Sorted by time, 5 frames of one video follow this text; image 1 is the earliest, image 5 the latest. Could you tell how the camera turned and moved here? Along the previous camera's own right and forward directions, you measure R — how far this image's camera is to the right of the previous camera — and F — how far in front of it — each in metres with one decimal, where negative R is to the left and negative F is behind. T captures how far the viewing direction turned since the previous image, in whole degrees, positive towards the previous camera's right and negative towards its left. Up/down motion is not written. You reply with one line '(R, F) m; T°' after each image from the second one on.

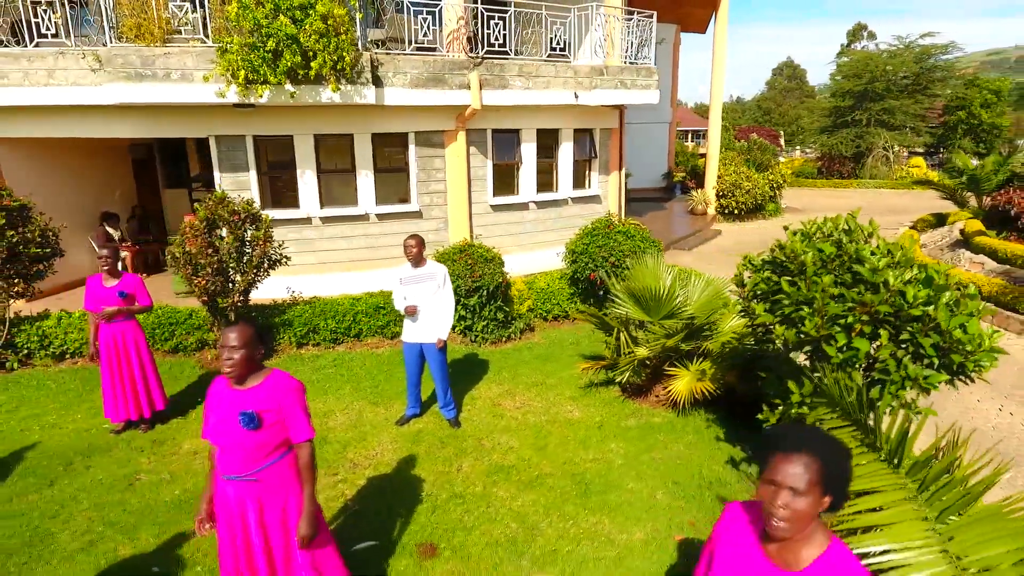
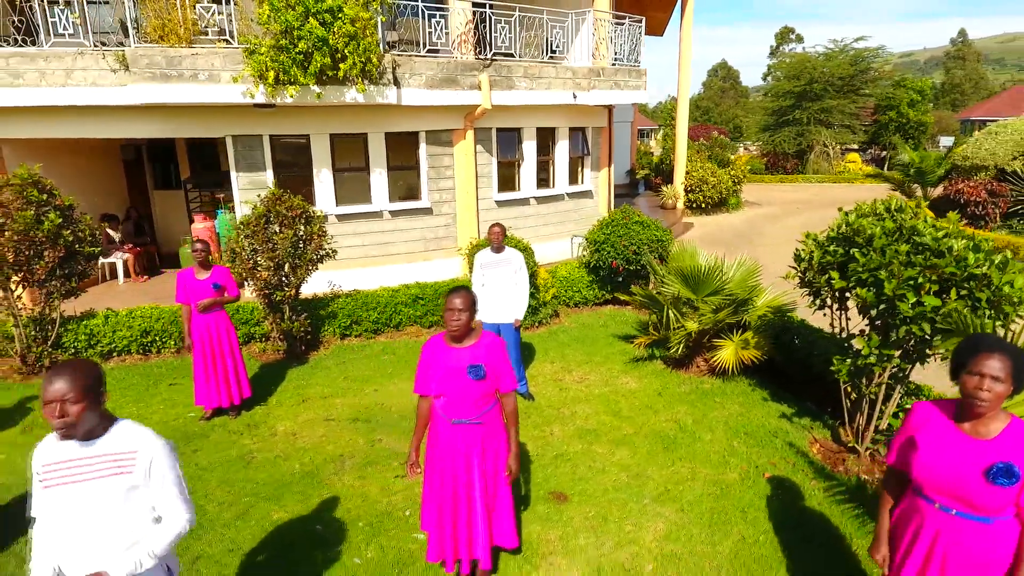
(-1.3, -0.5) m; +5°
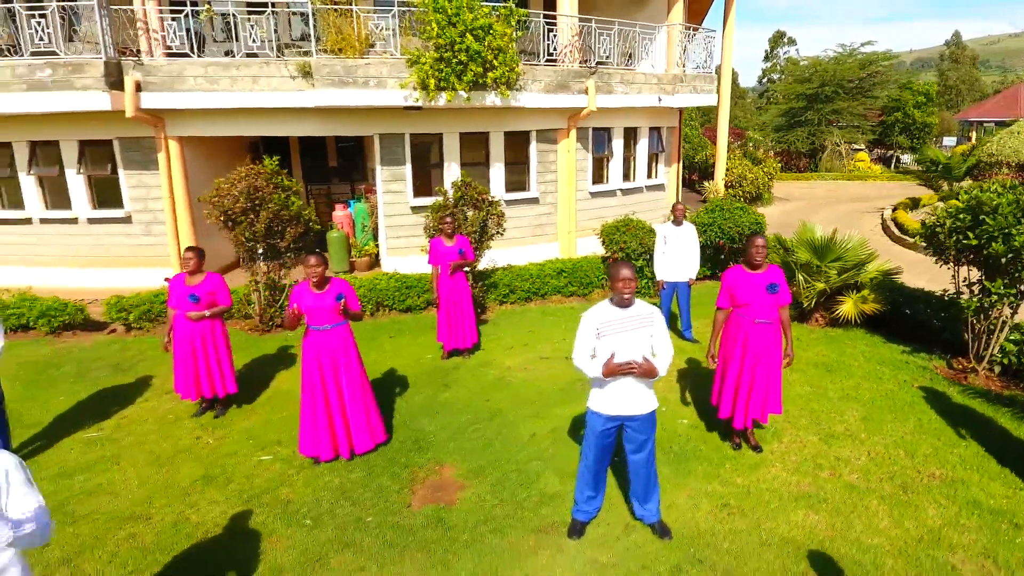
(-2.3, -1.6) m; +1°
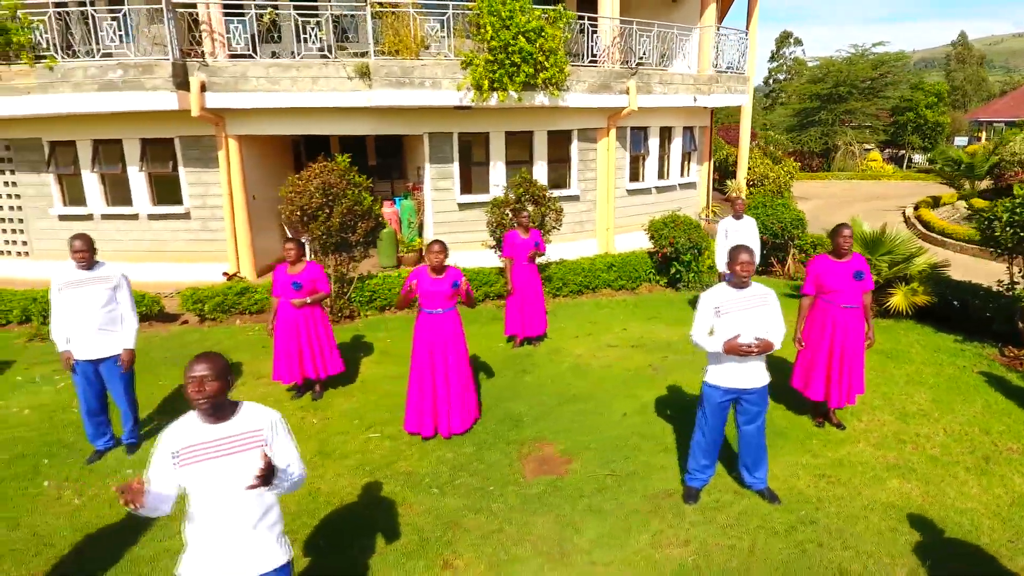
(-0.9, -0.4) m; 0°
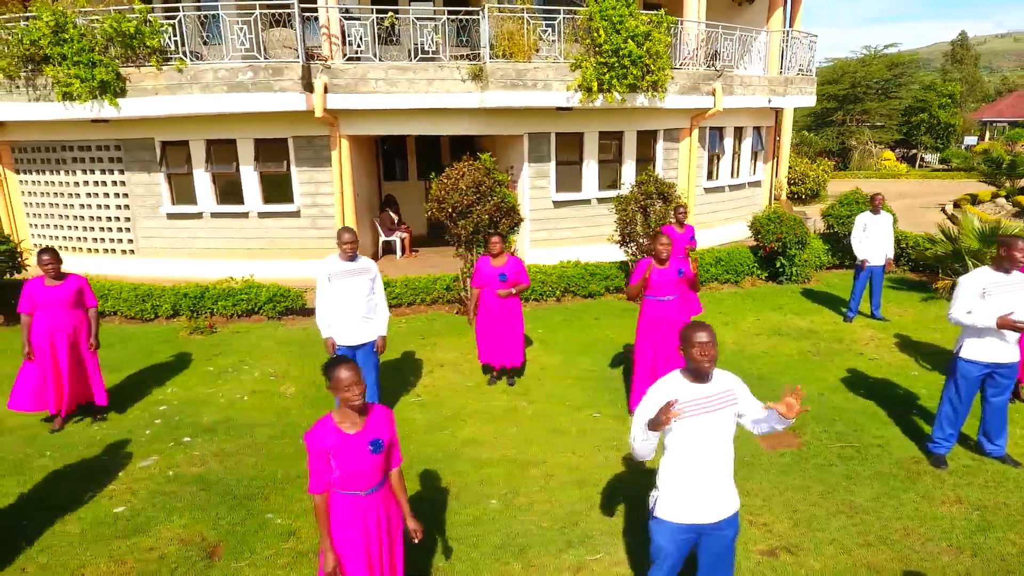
(-2.3, -0.4) m; +1°
